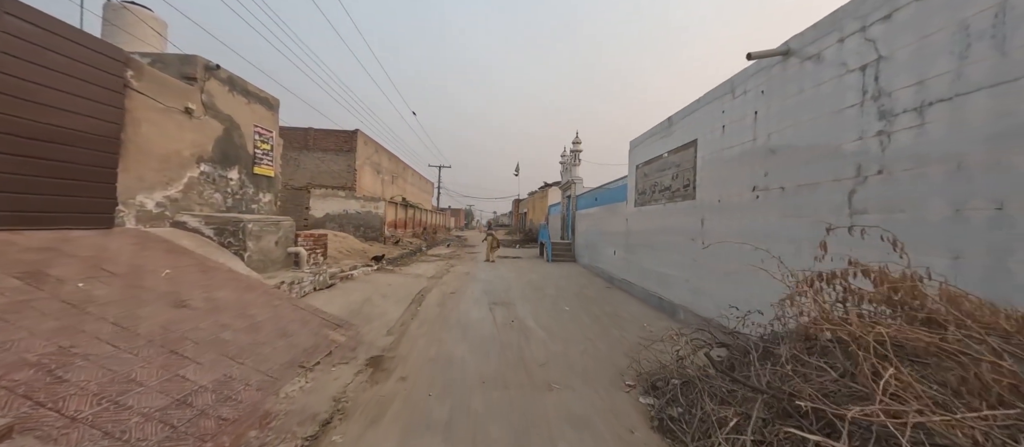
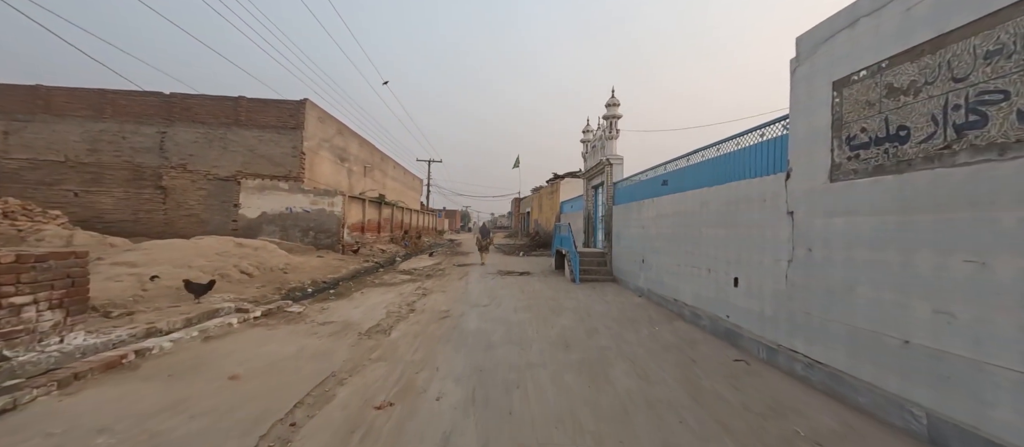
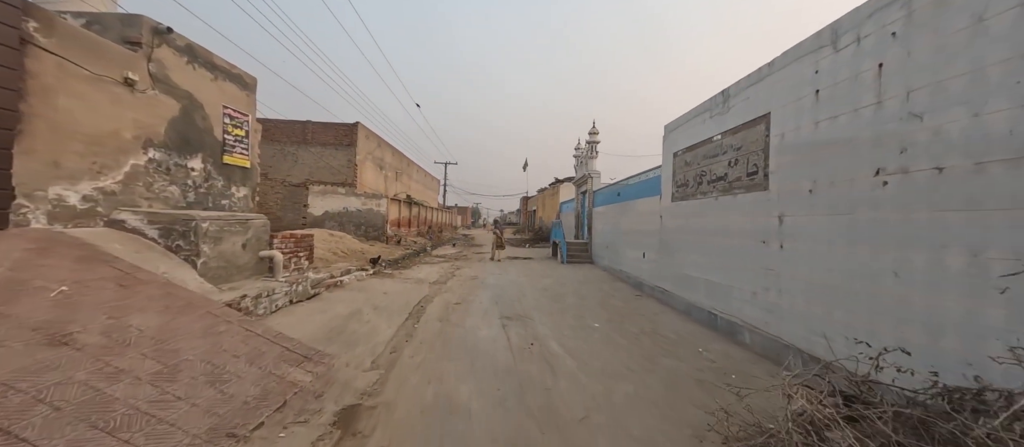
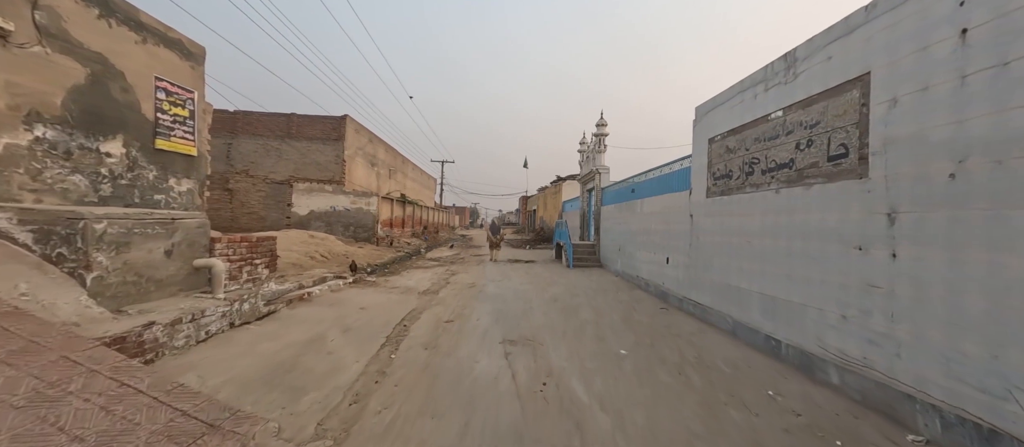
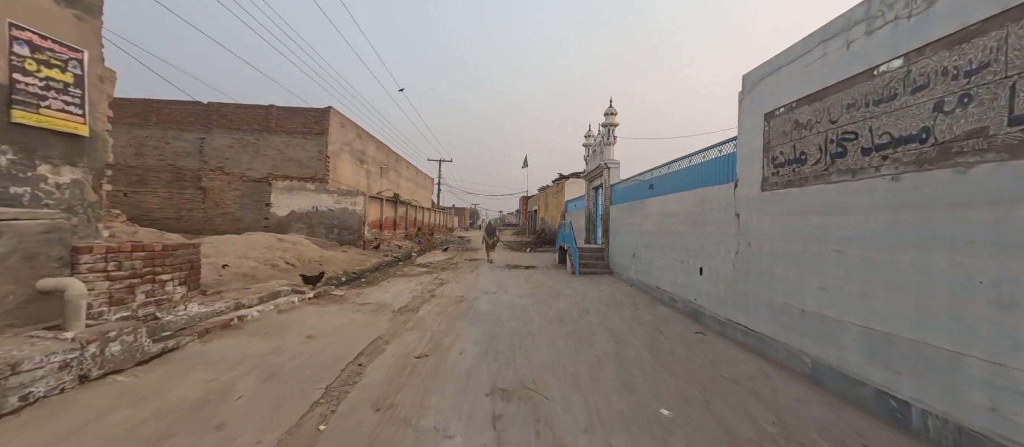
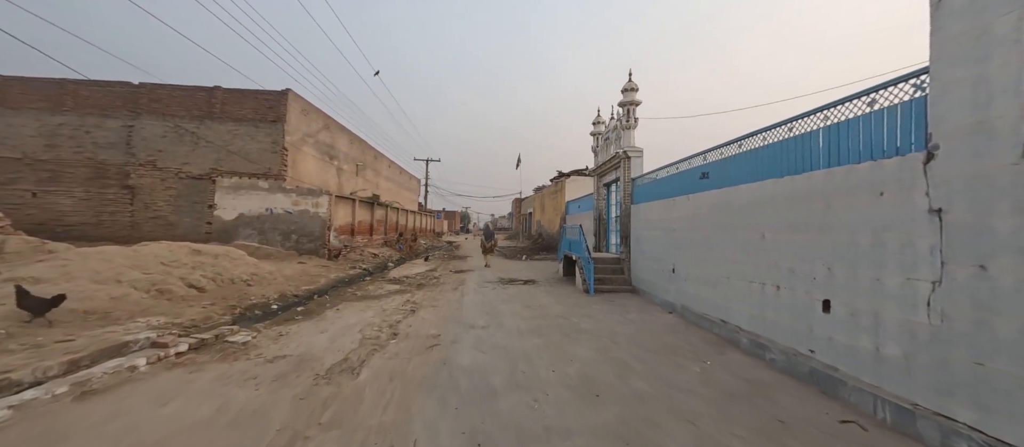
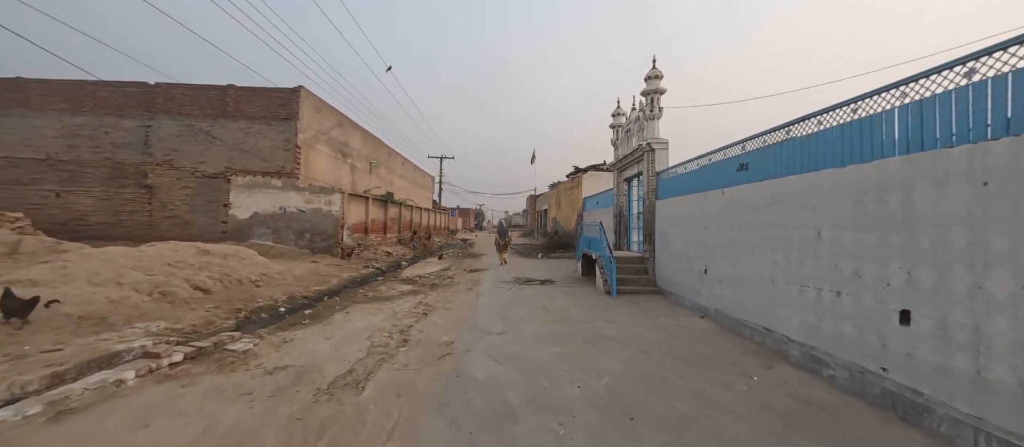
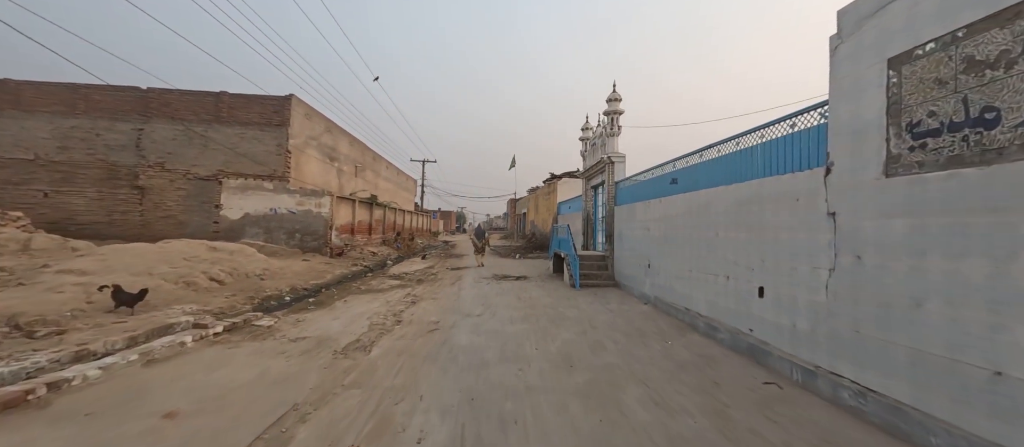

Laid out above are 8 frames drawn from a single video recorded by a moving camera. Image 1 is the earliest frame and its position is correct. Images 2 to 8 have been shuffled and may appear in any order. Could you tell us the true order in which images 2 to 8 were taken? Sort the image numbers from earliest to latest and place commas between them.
3, 4, 5, 2, 8, 6, 7
